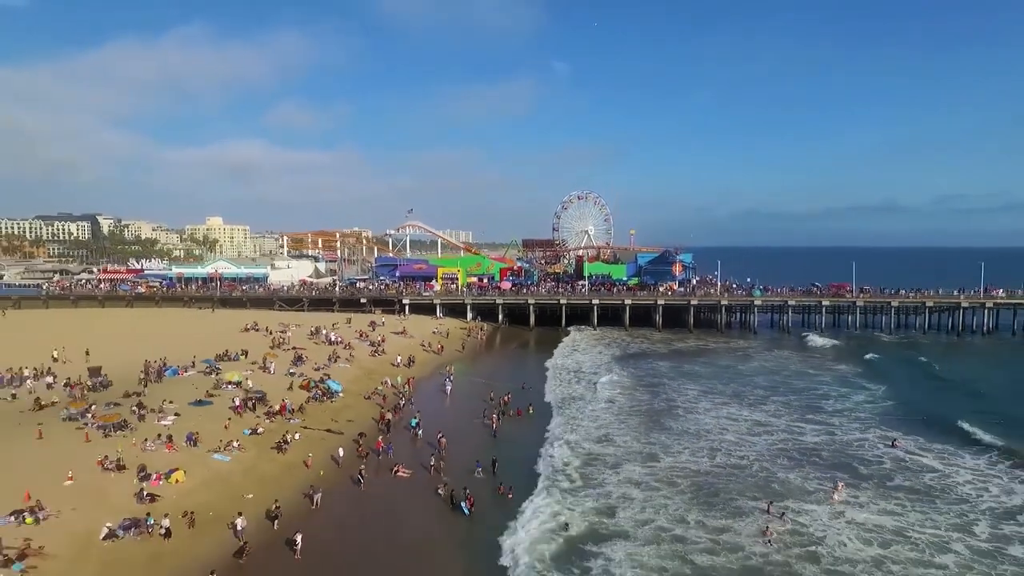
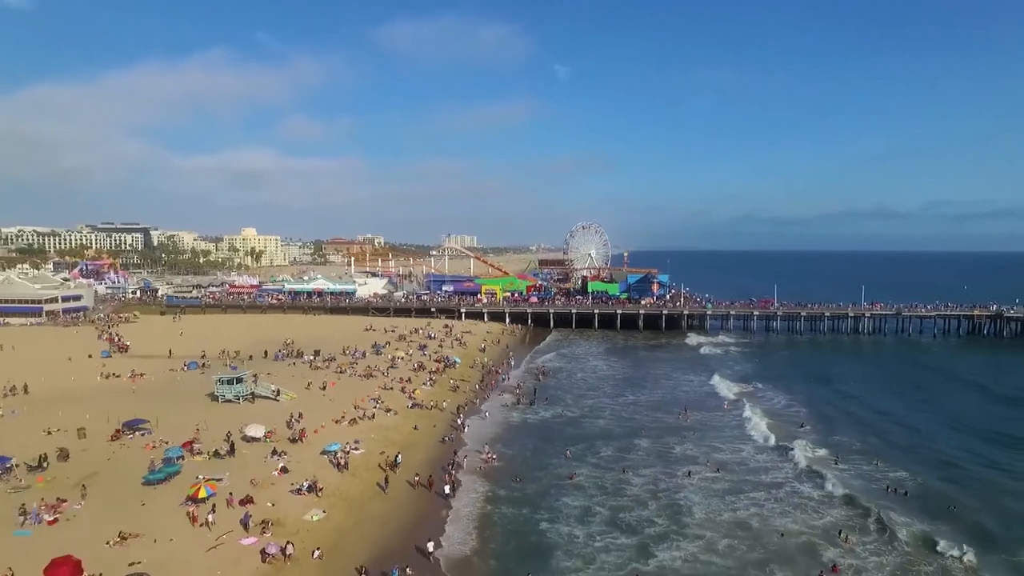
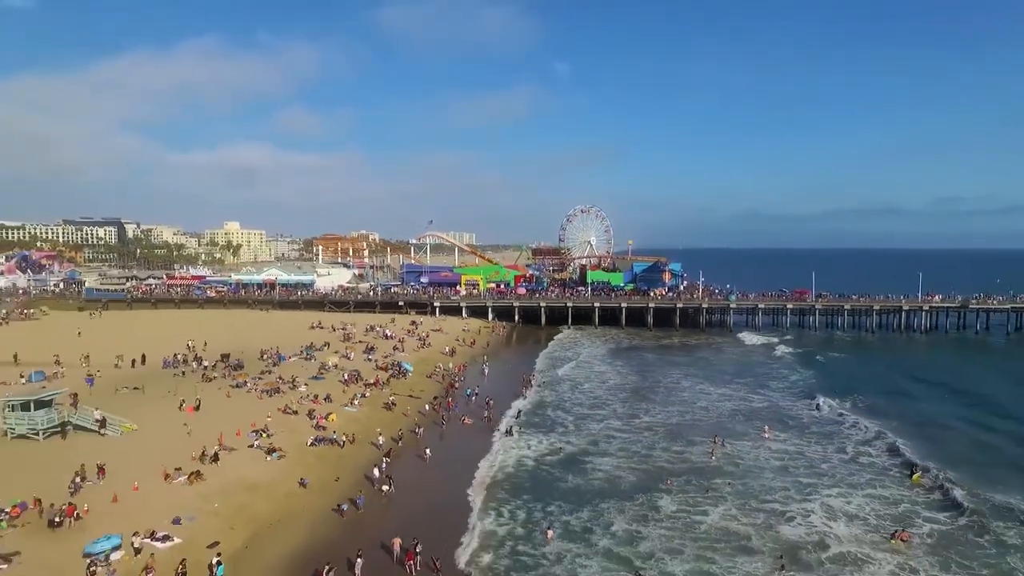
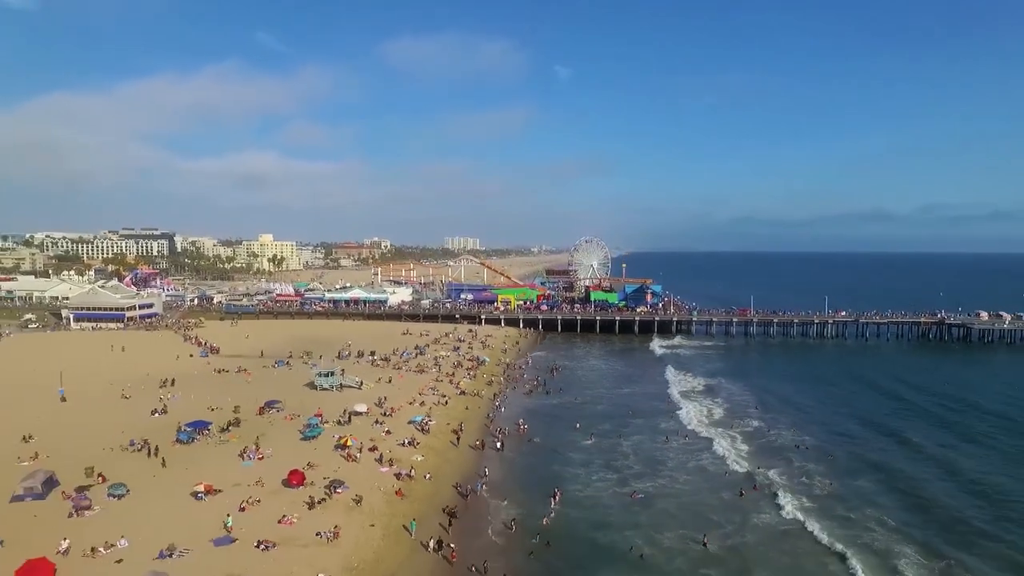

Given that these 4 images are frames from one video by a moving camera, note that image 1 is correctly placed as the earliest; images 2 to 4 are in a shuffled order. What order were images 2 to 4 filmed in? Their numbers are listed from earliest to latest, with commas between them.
3, 2, 4
